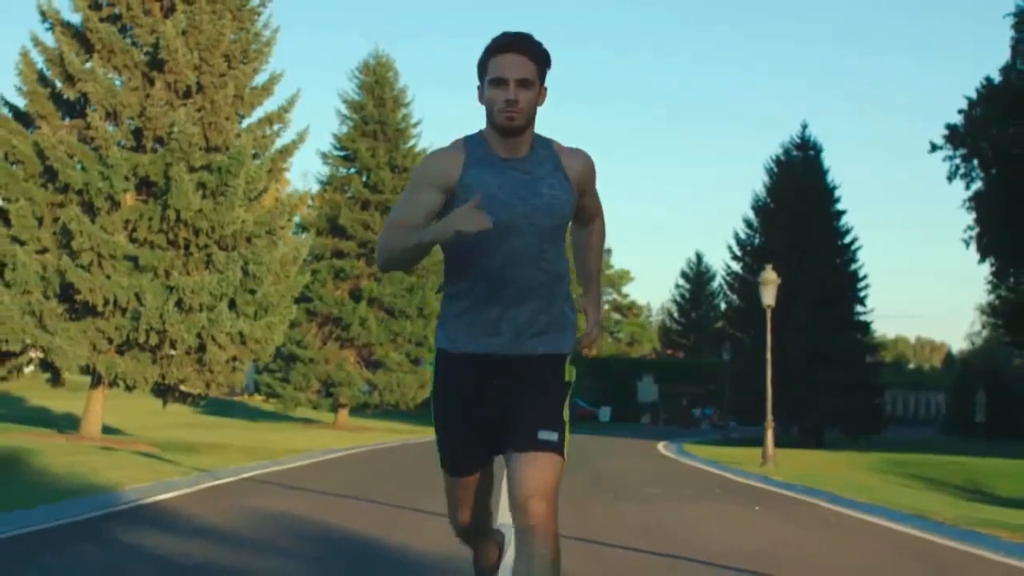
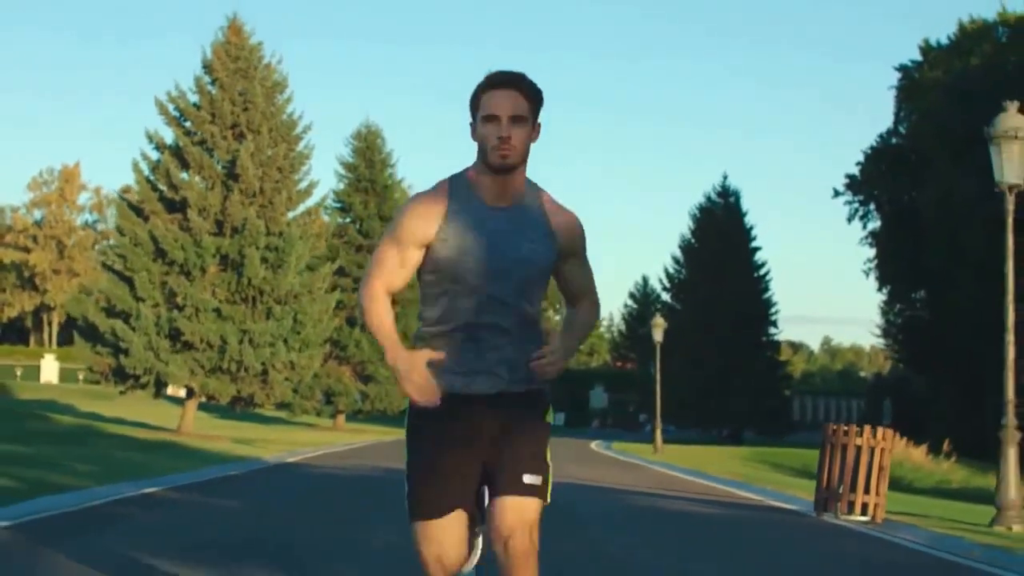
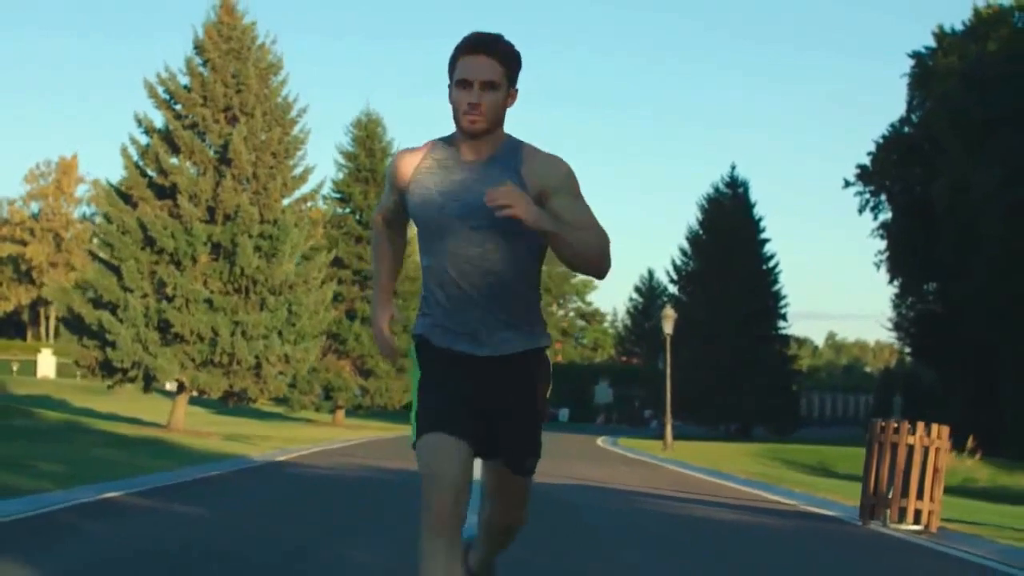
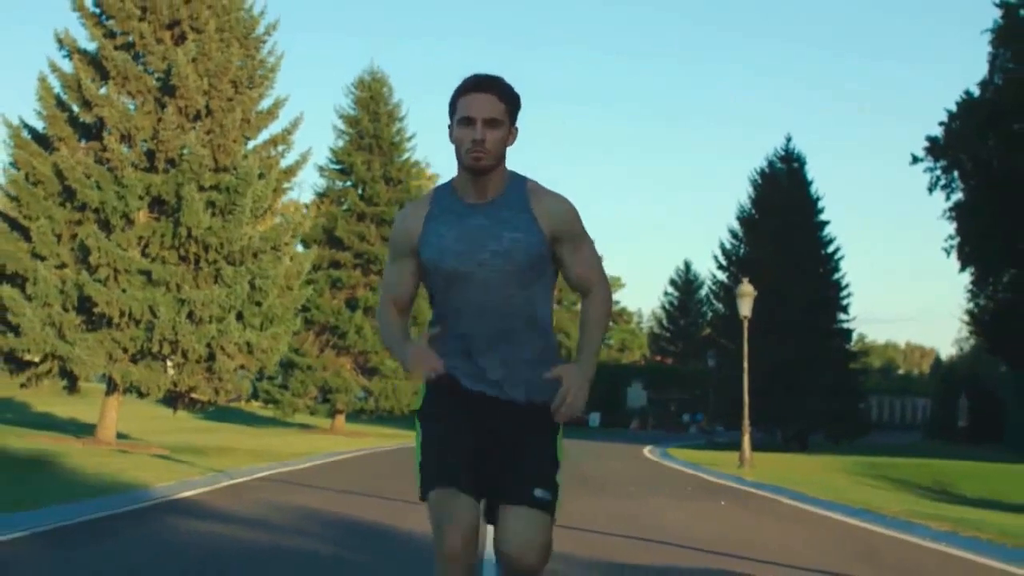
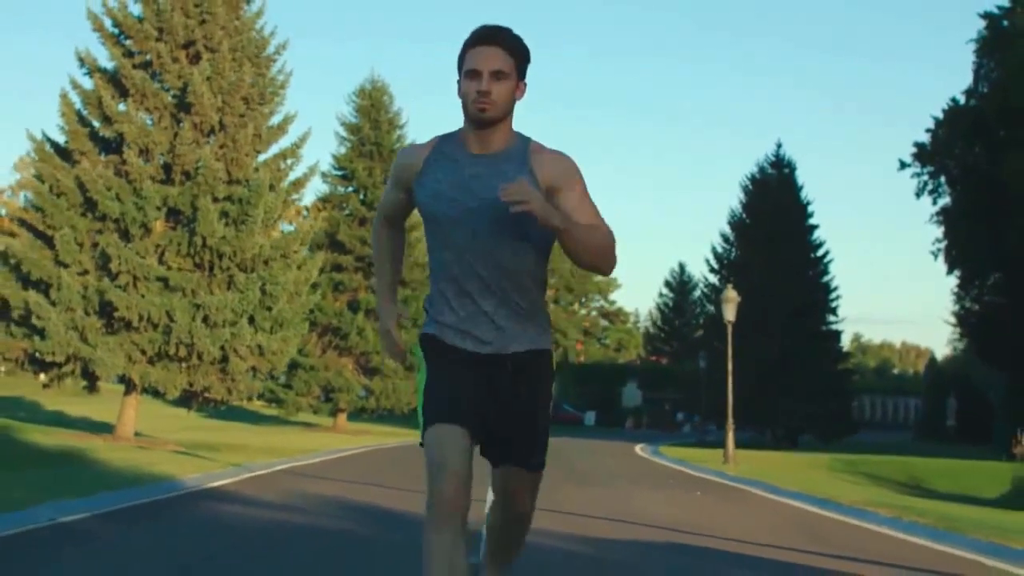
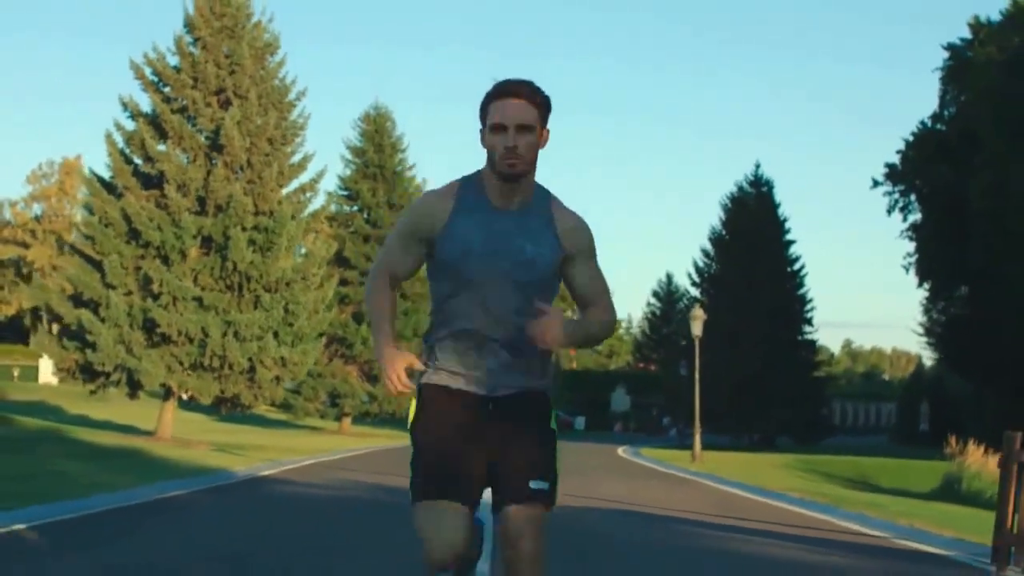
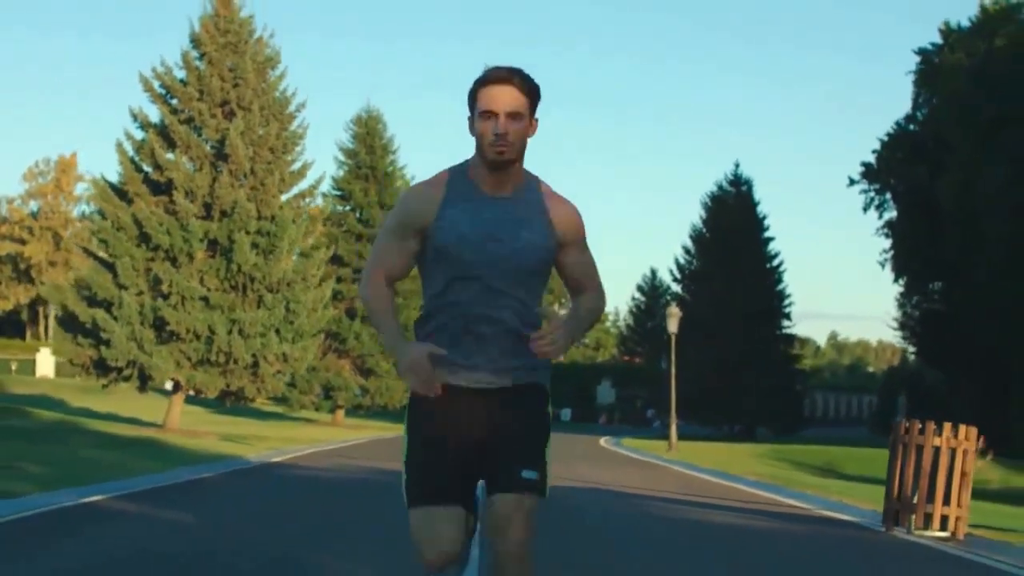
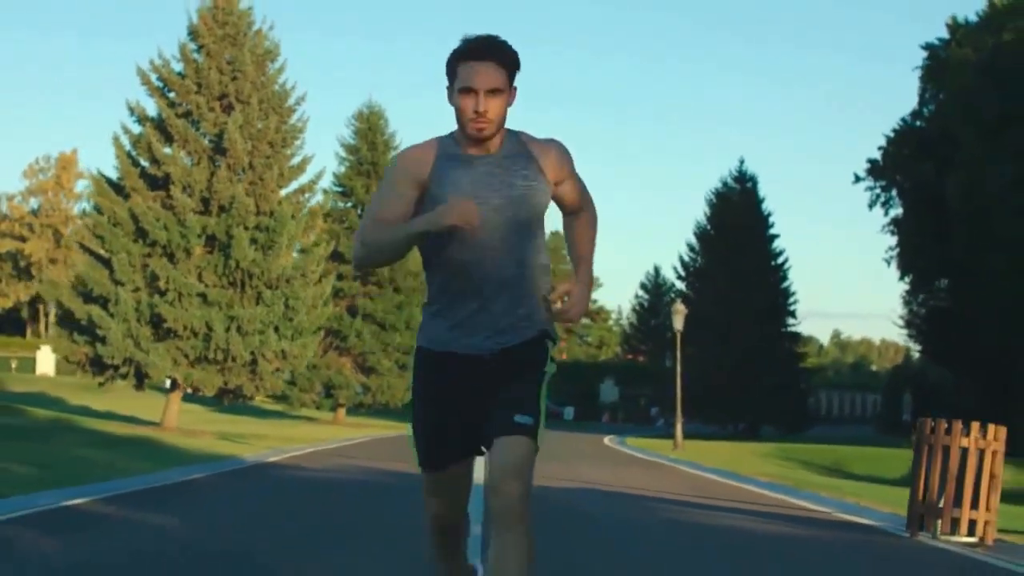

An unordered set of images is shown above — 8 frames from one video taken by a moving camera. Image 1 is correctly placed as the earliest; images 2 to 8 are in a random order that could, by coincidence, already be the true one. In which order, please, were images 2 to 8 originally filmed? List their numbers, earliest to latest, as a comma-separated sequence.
4, 5, 6, 8, 7, 3, 2
